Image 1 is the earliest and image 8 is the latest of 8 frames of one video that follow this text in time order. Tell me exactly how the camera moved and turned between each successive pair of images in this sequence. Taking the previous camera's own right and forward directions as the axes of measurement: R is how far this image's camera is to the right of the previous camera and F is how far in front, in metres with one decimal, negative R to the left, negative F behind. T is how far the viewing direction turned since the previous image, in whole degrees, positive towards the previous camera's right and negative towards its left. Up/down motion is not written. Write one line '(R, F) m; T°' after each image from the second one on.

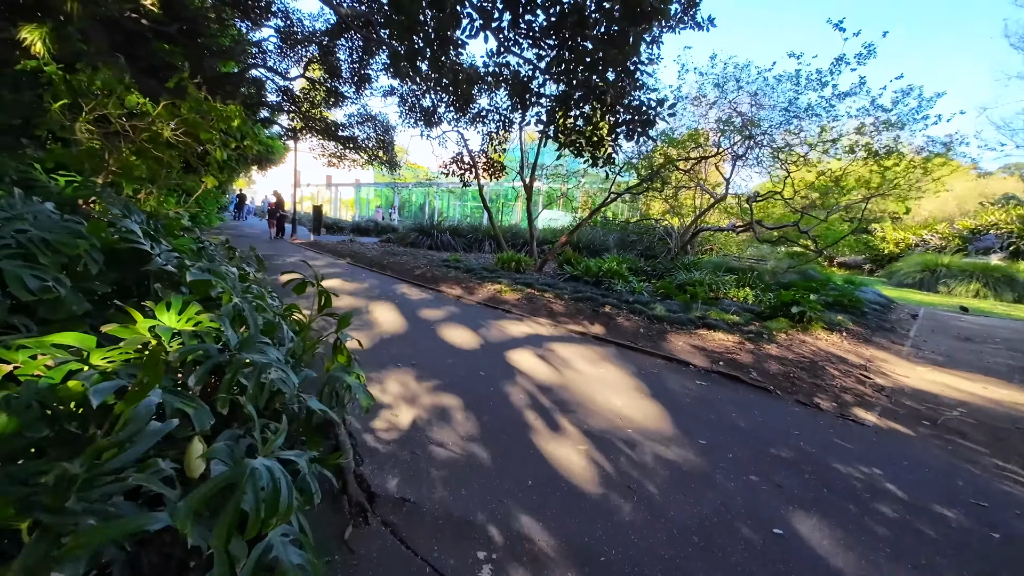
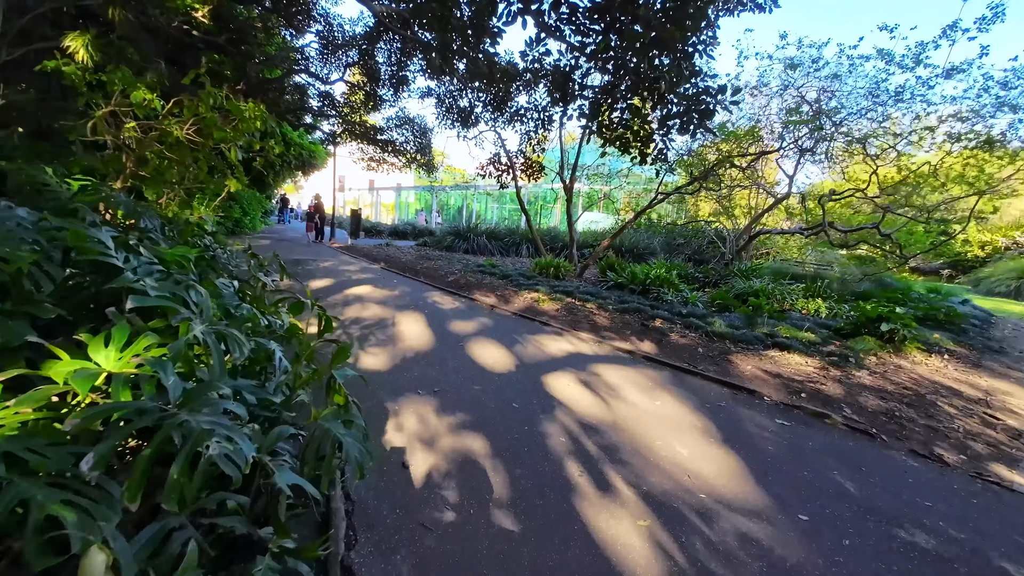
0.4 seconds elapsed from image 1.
(0.0, +0.5) m; -5°
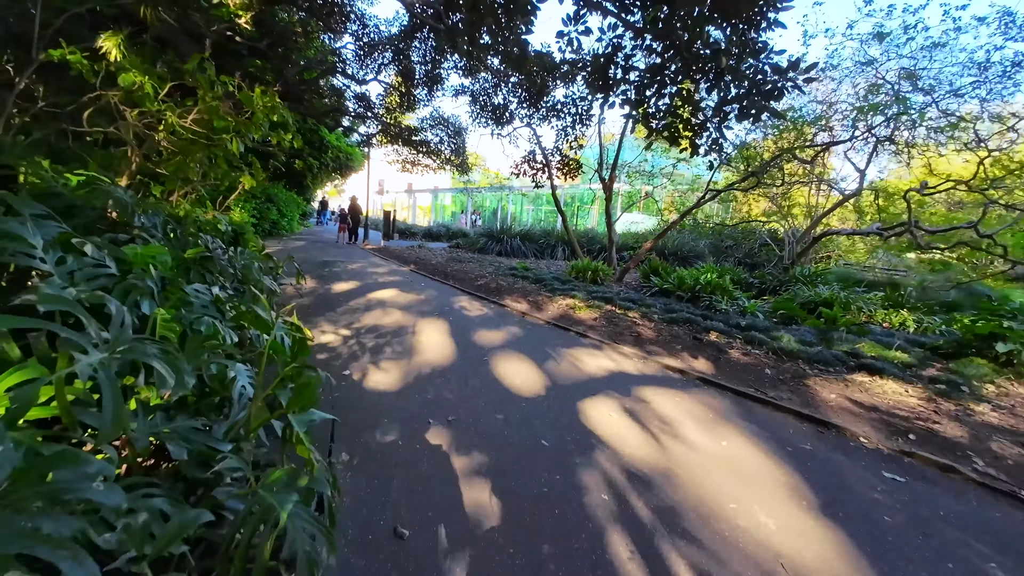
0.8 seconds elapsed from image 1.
(0.0, +0.6) m; -5°
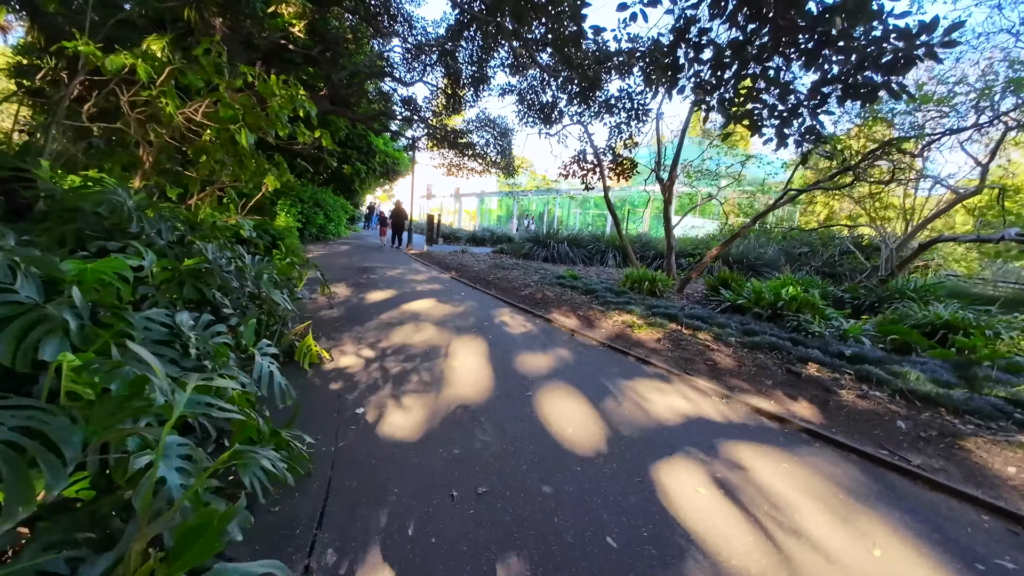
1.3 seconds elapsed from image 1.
(0.0, +0.7) m; -6°
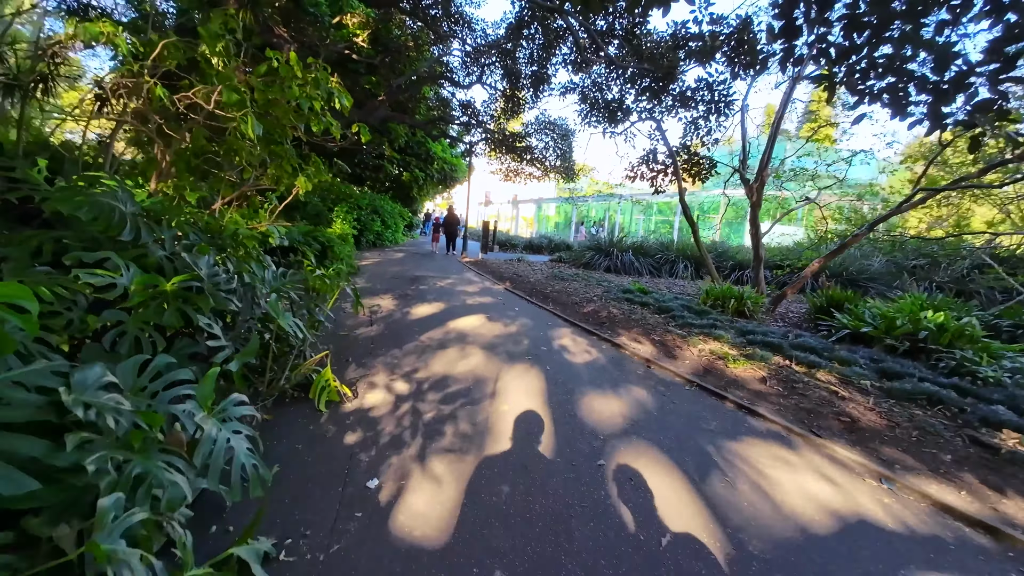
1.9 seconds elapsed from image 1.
(-0.1, +0.8) m; -7°
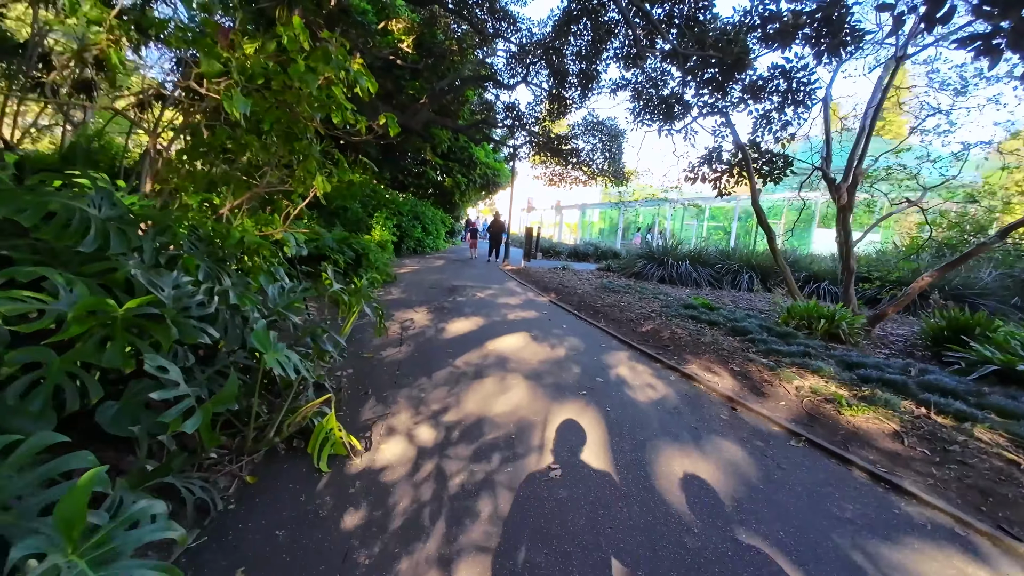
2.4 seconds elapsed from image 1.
(-0.1, +0.7) m; -5°
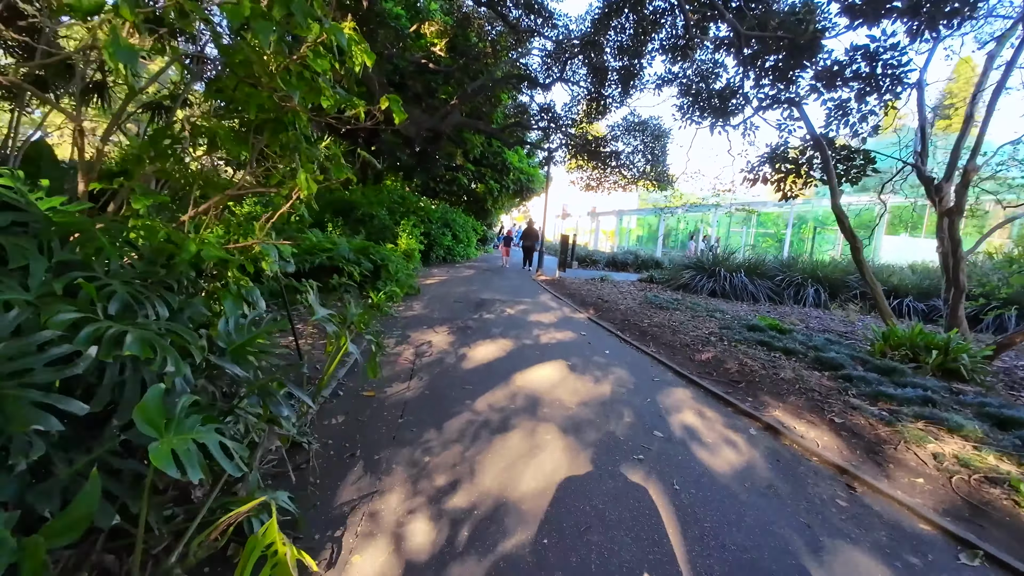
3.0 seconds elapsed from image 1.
(0.0, +0.8) m; -4°
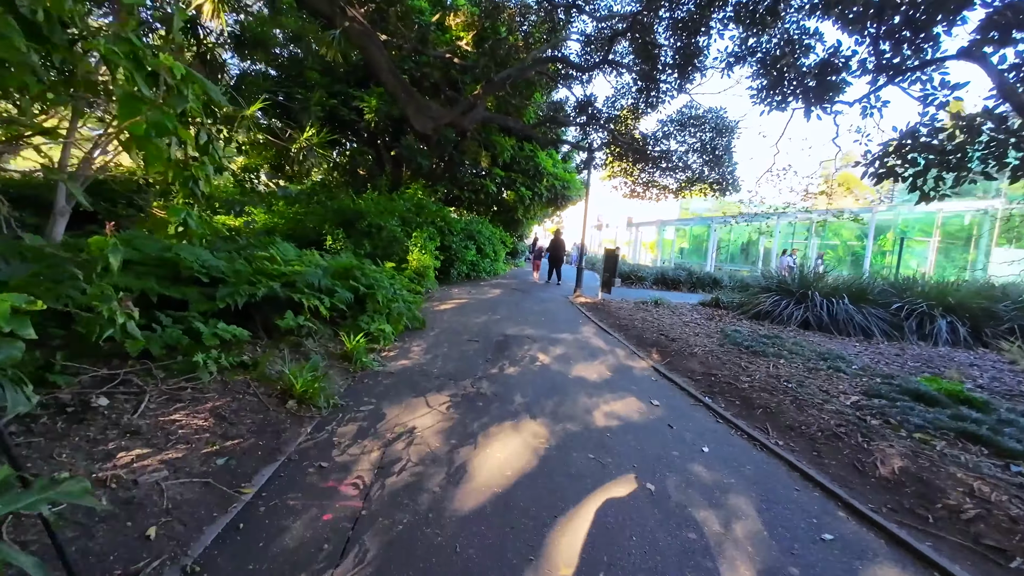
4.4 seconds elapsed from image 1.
(0.0, +1.8) m; -4°
